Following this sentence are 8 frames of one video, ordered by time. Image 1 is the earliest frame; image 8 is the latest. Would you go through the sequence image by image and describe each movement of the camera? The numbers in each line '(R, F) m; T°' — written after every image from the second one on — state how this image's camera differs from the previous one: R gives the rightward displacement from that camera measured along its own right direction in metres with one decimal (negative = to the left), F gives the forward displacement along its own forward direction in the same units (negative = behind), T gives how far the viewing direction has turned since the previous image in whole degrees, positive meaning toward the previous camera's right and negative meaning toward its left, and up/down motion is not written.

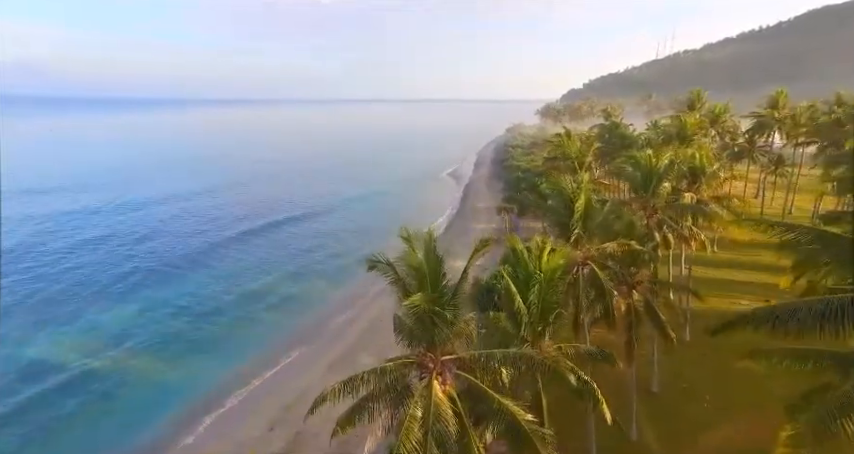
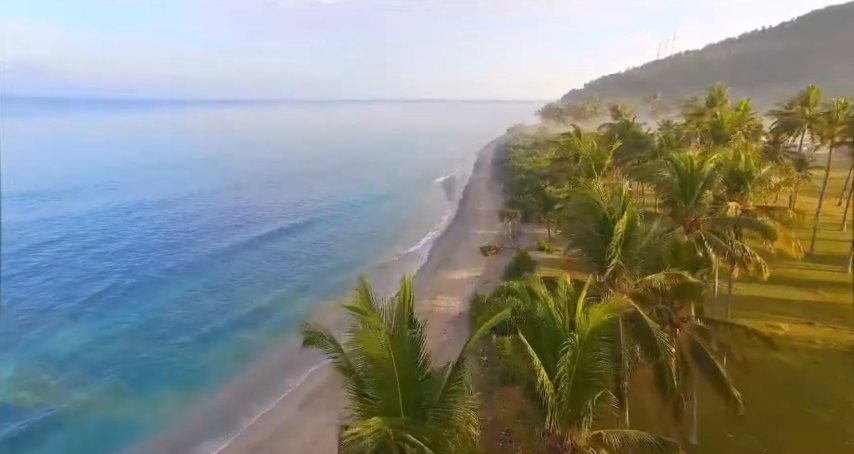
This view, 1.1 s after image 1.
(+0.3, +3.3) m; 0°
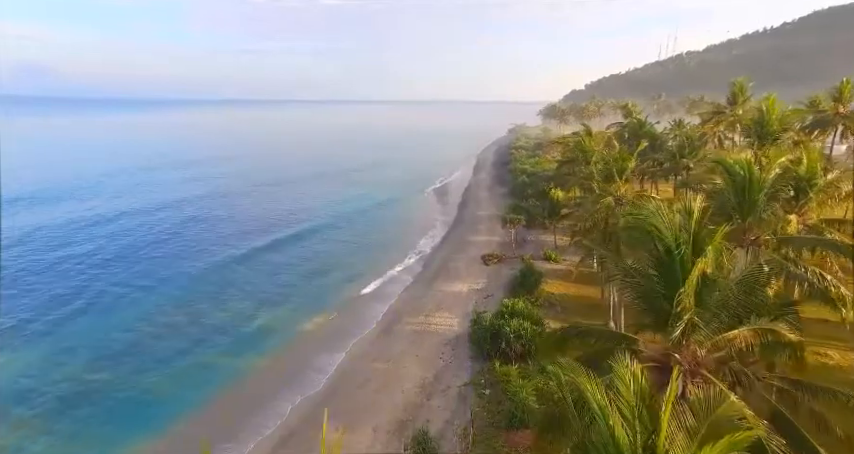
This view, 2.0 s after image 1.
(+0.3, +3.0) m; 0°
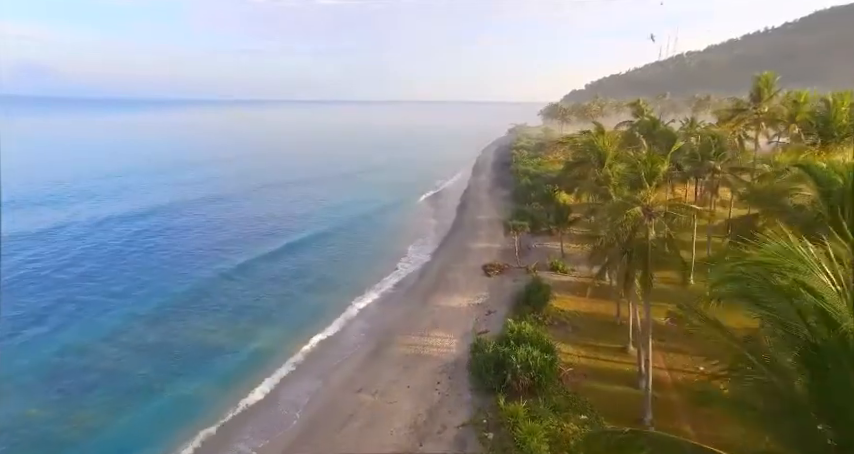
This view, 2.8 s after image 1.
(+0.3, +2.9) m; 0°
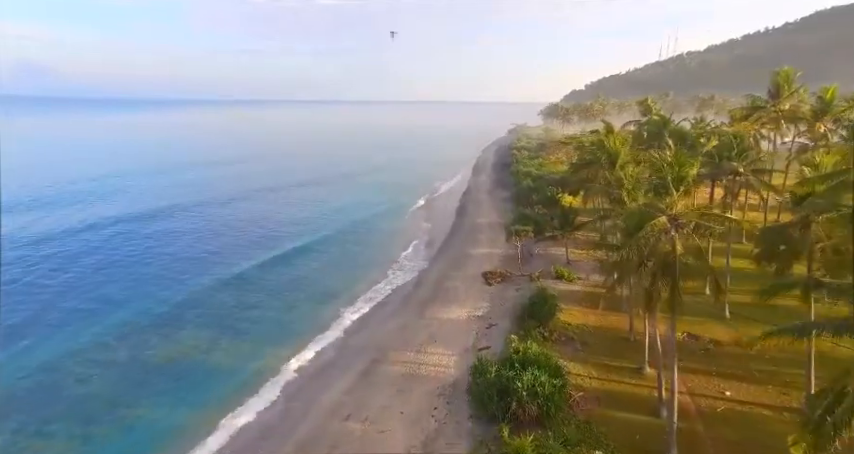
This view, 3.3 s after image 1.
(+0.2, +2.0) m; 0°
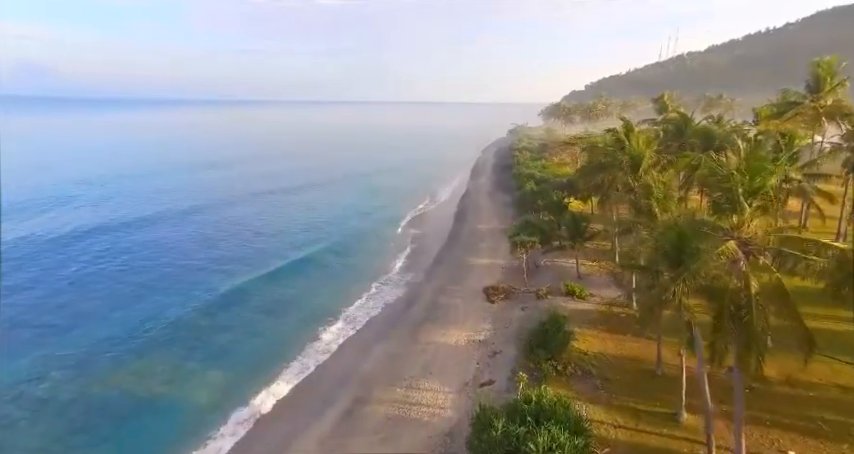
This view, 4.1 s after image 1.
(+0.3, +3.3) m; 0°
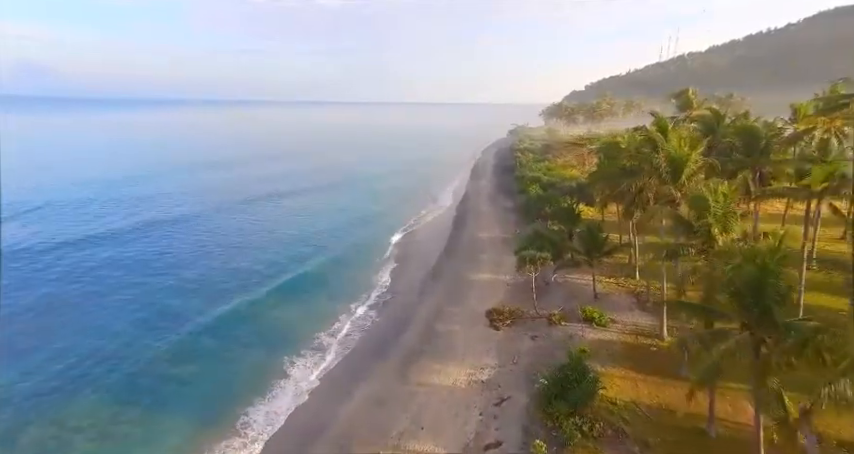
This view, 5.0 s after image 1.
(+0.3, +4.0) m; 0°
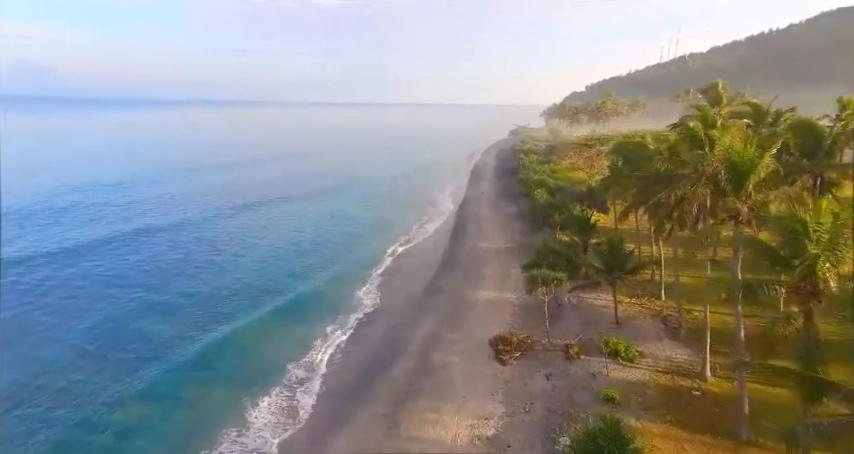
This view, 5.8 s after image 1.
(+0.3, +3.7) m; 0°
